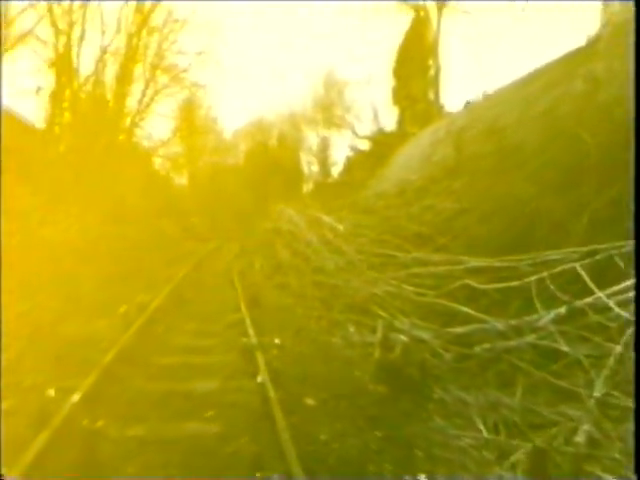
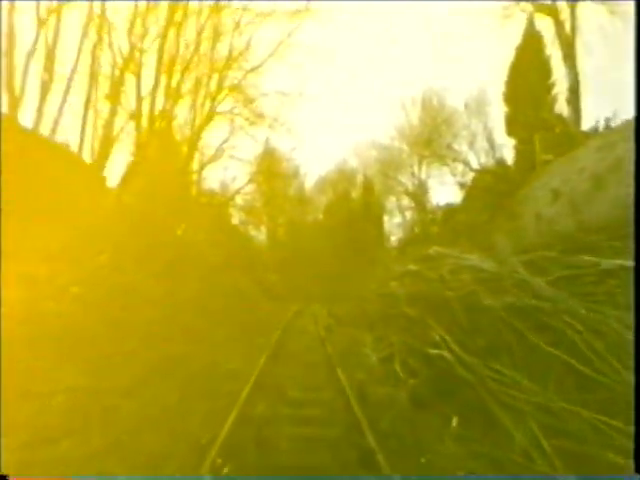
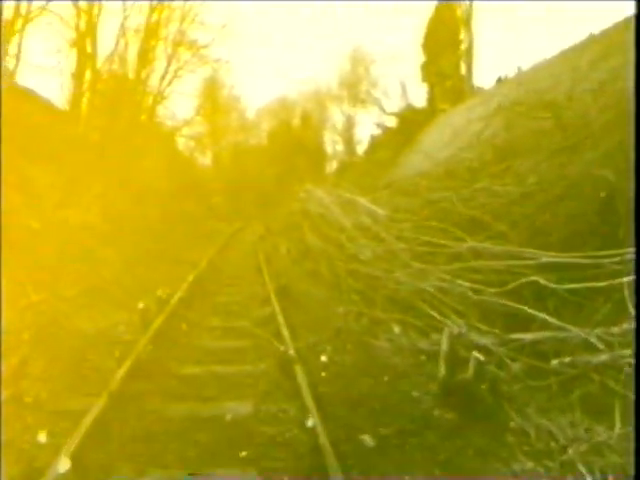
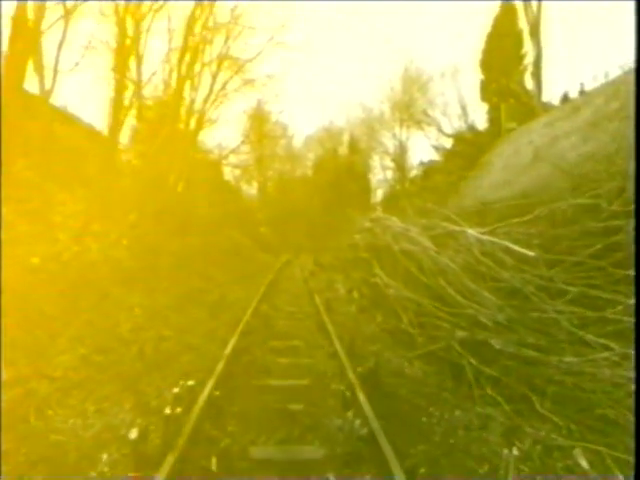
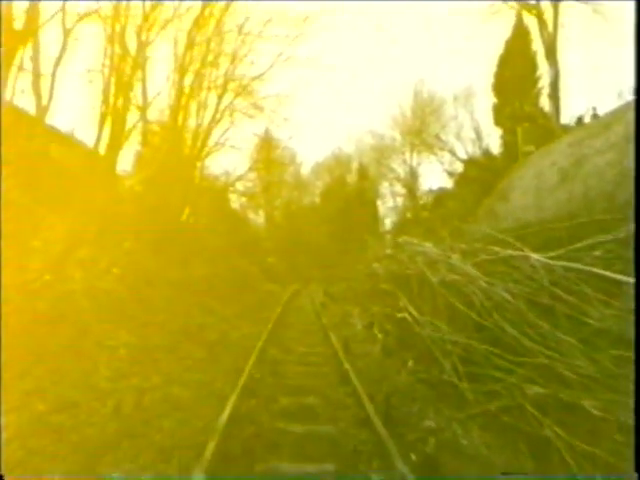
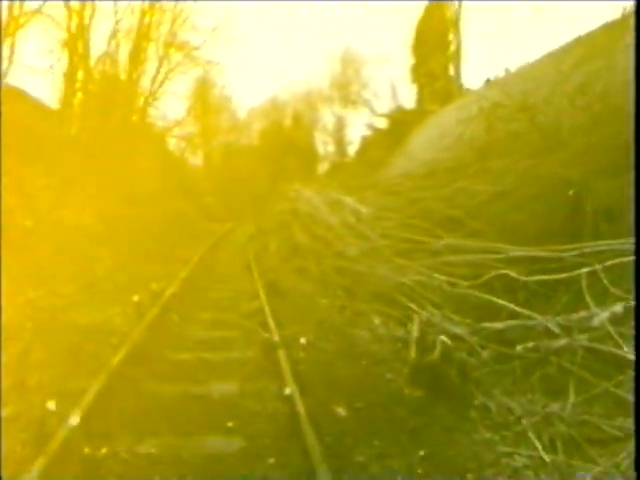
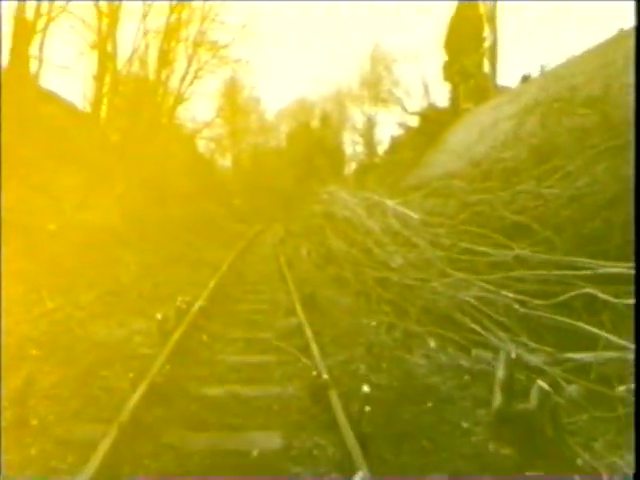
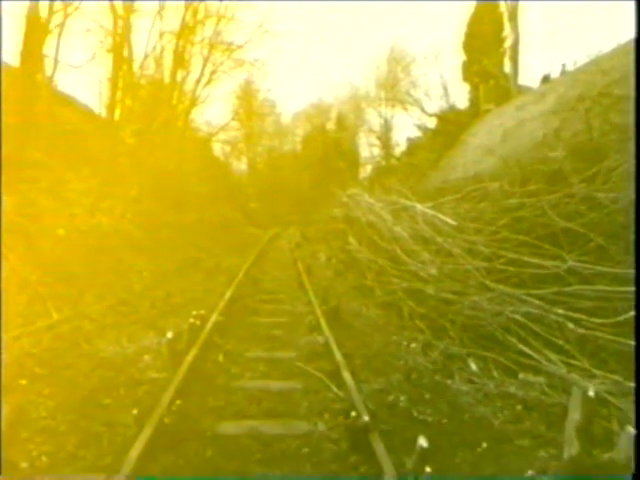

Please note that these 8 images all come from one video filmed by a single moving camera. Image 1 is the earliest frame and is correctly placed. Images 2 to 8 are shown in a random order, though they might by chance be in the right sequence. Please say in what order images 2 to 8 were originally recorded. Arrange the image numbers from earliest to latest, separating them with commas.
6, 3, 7, 8, 4, 5, 2
